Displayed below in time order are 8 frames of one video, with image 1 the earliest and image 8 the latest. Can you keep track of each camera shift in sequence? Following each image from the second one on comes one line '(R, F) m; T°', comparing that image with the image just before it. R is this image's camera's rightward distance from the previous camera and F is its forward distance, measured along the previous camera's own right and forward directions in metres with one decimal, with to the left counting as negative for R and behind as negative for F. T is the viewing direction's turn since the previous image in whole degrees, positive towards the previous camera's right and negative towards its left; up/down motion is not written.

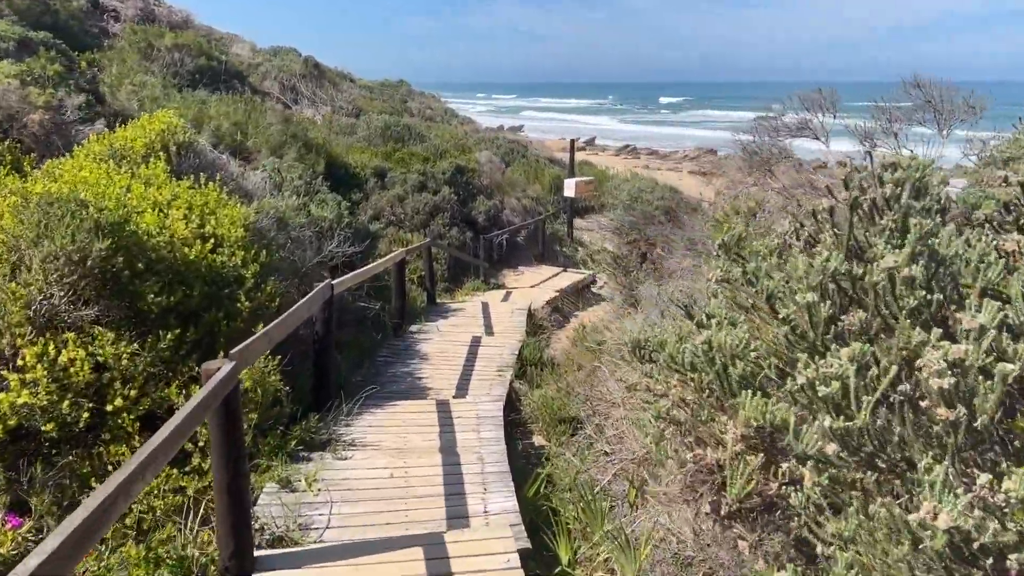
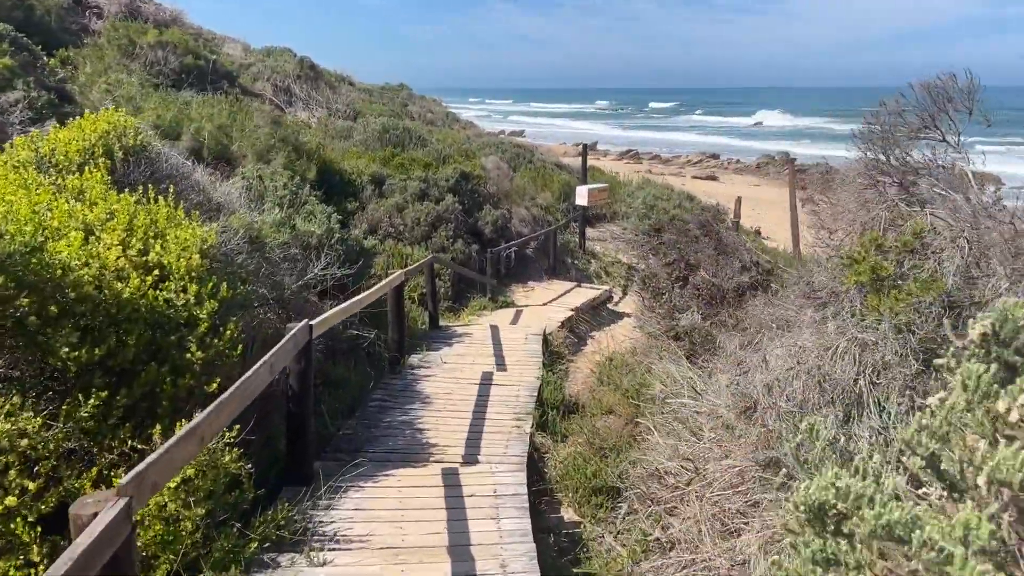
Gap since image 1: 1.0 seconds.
(-0.1, +1.0) m; 0°
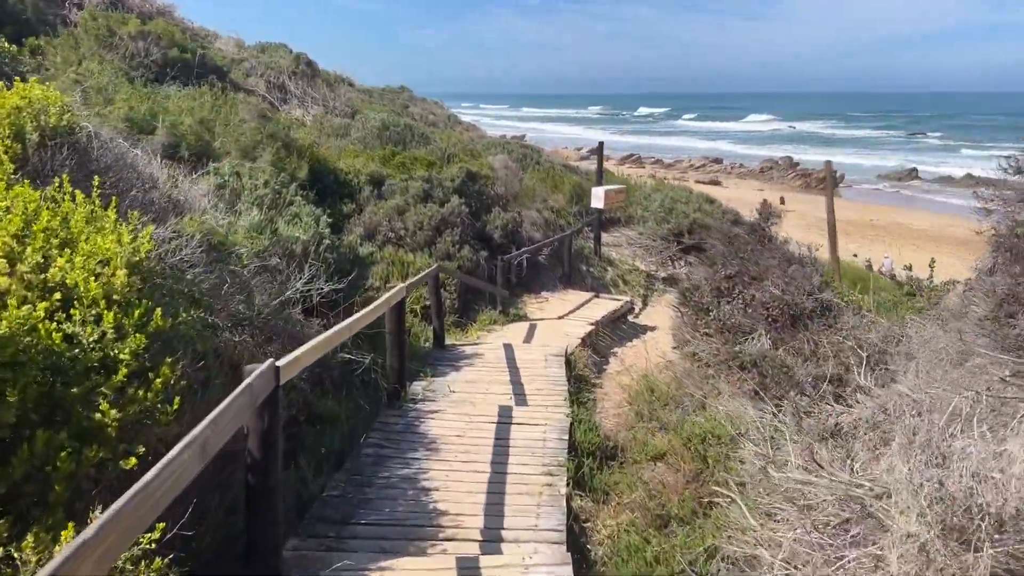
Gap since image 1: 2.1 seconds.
(-0.2, +1.1) m; 0°
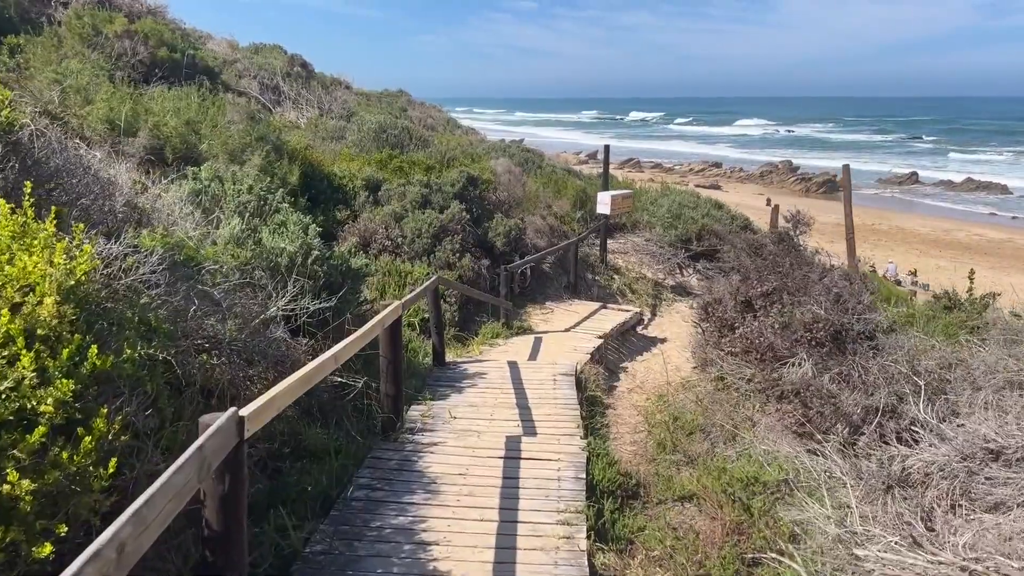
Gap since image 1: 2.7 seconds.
(-0.1, +0.5) m; 0°
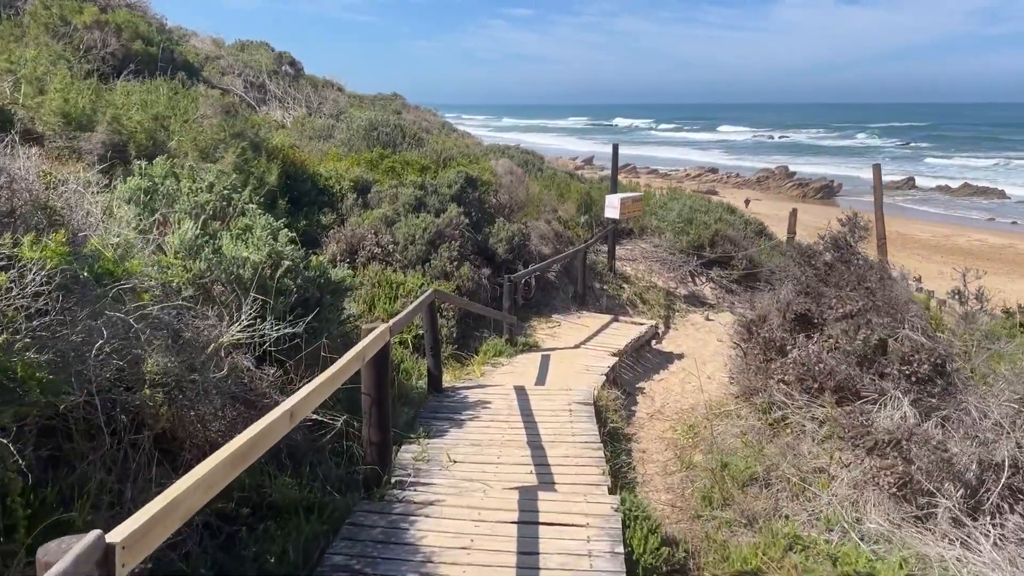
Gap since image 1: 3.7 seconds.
(-0.1, +0.9) m; 0°
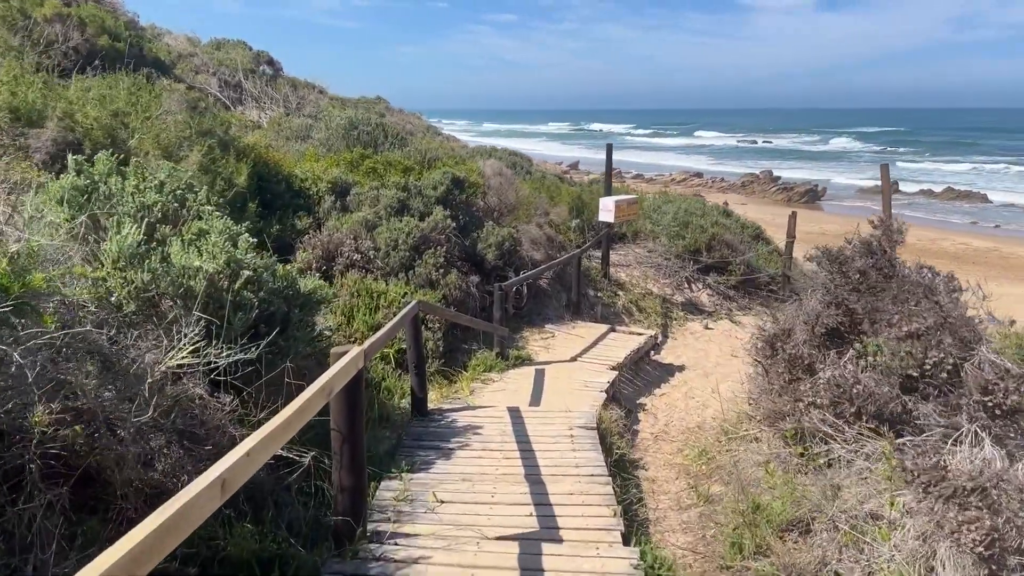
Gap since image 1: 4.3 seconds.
(-0.1, +0.6) m; +1°
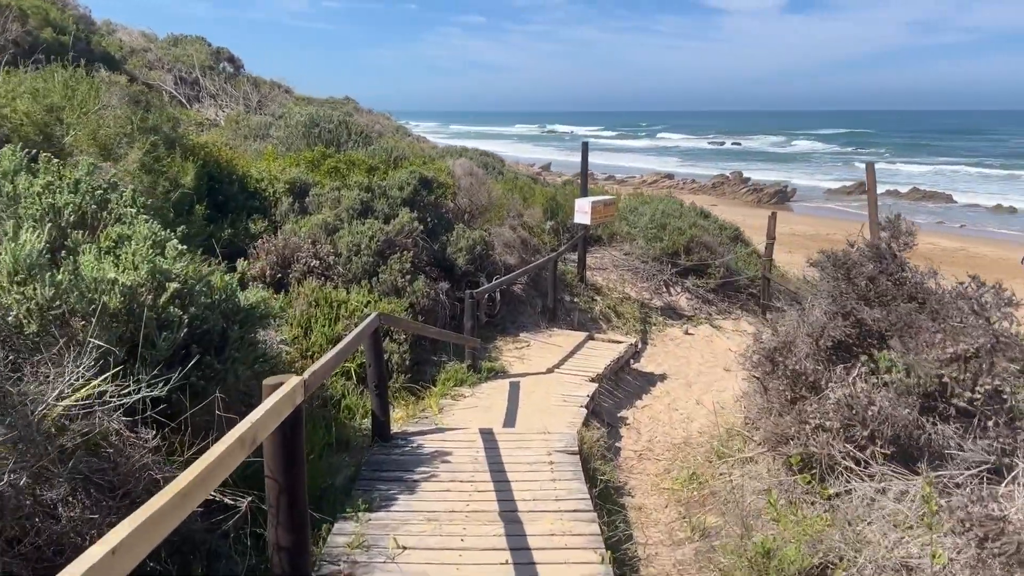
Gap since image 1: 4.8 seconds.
(0.0, +0.5) m; +2°
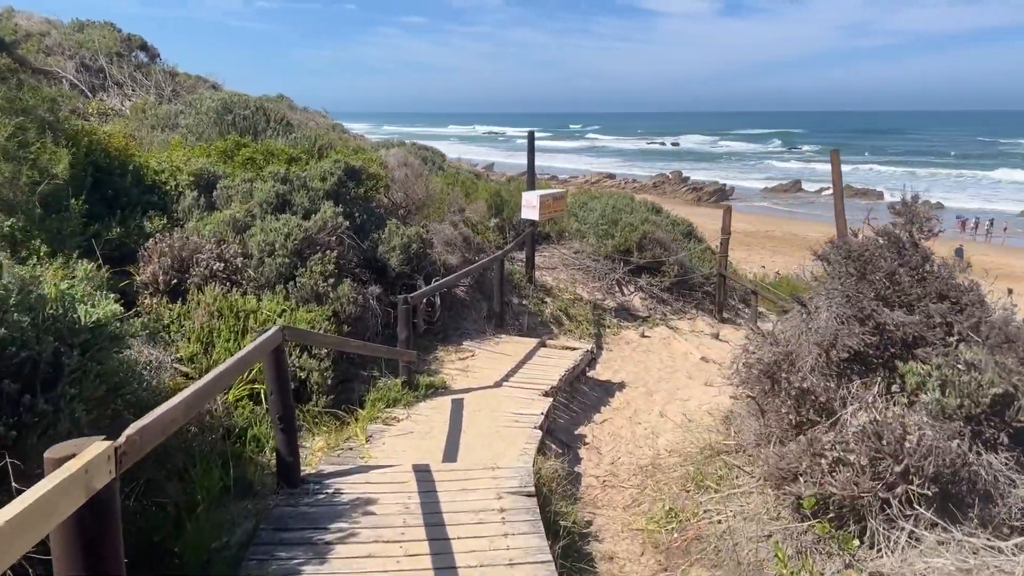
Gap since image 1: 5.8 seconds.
(0.0, +0.9) m; +4°
